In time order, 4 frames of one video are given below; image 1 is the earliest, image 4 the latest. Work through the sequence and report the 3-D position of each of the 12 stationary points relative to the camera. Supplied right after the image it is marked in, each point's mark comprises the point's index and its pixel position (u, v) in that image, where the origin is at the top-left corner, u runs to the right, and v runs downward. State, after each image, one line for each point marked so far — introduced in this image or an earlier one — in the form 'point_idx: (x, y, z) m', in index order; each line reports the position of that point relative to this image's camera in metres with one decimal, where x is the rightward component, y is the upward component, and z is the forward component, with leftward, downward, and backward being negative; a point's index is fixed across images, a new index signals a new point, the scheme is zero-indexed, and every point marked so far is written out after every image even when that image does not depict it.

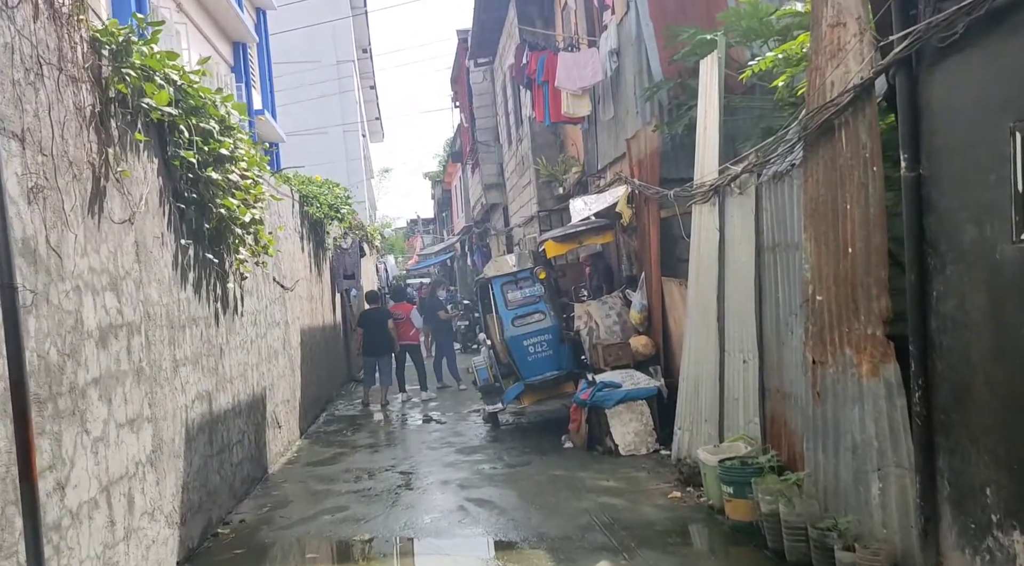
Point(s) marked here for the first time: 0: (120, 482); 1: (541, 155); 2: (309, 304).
0: (-2.0, -1.0, +4.7) m
1: (+0.4, +2.0, +13.8) m
2: (-2.9, -0.3, +12.7) m
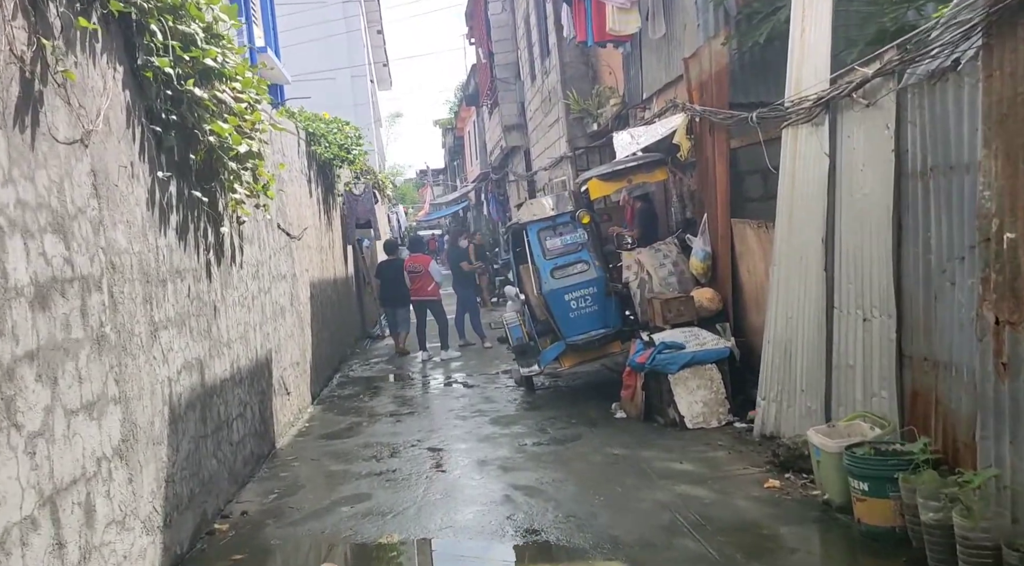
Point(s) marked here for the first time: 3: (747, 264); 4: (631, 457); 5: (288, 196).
0: (-1.7, -0.8, +3.5) m
1: (+0.8, +2.7, +12.5) m
2: (-2.5, +0.4, +11.5) m
3: (+1.9, +0.2, +7.2) m
4: (+0.8, -1.2, +6.1) m
5: (-2.4, +0.9, +9.6) m
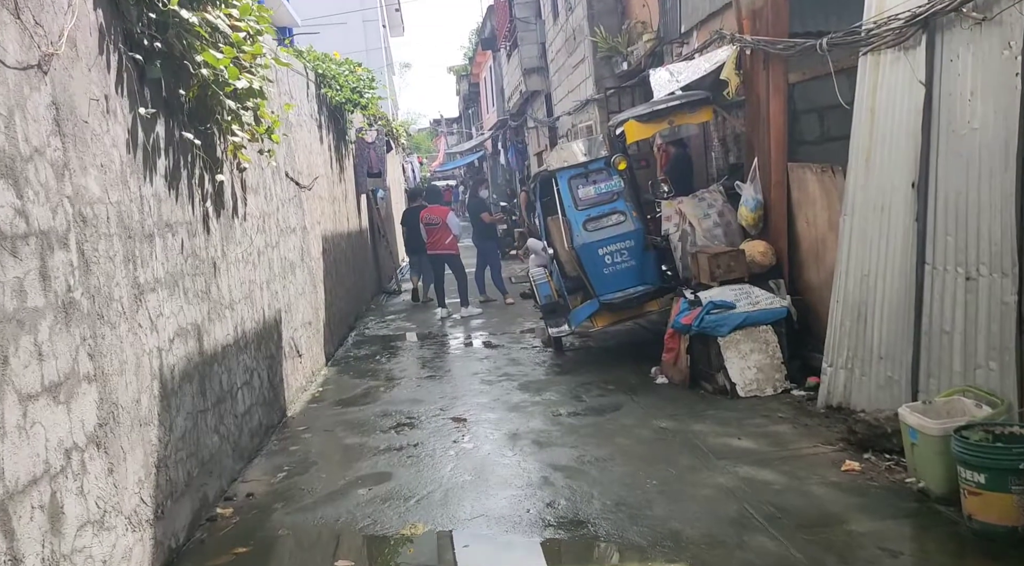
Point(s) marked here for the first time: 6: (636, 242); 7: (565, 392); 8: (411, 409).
0: (-1.5, -0.7, +2.9) m
1: (+1.1, +3.3, +11.6) m
2: (-2.2, +0.9, +10.8) m
3: (+2.1, +0.5, +6.4) m
4: (+1.0, -0.9, +5.4) m
5: (-2.1, +1.4, +8.9) m
6: (+1.1, +0.4, +7.7) m
7: (+0.4, -0.8, +6.8) m
8: (-0.8, -1.0, +6.8) m
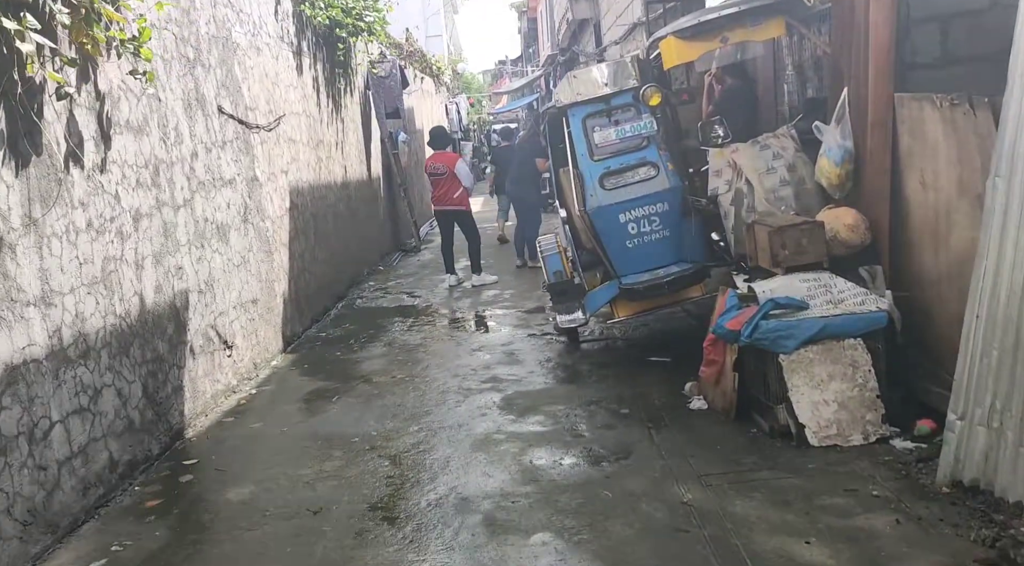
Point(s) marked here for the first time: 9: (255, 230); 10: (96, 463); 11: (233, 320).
0: (-2.0, -0.8, +1.1) m
1: (+1.4, +3.7, +9.3) m
2: (-2.0, +1.3, +8.9) m
3: (+1.9, +0.5, +4.3) m
4: (+0.8, -0.9, +3.4) m
5: (-2.1, +1.6, +7.0) m
6: (+1.0, +0.5, +5.6) m
7: (+0.3, -0.7, +4.8) m
8: (-0.9, -0.8, +5.0) m
9: (-2.0, +0.4, +6.8) m
10: (-1.9, -0.8, +4.1) m
11: (-1.9, -0.2, +6.2) m
